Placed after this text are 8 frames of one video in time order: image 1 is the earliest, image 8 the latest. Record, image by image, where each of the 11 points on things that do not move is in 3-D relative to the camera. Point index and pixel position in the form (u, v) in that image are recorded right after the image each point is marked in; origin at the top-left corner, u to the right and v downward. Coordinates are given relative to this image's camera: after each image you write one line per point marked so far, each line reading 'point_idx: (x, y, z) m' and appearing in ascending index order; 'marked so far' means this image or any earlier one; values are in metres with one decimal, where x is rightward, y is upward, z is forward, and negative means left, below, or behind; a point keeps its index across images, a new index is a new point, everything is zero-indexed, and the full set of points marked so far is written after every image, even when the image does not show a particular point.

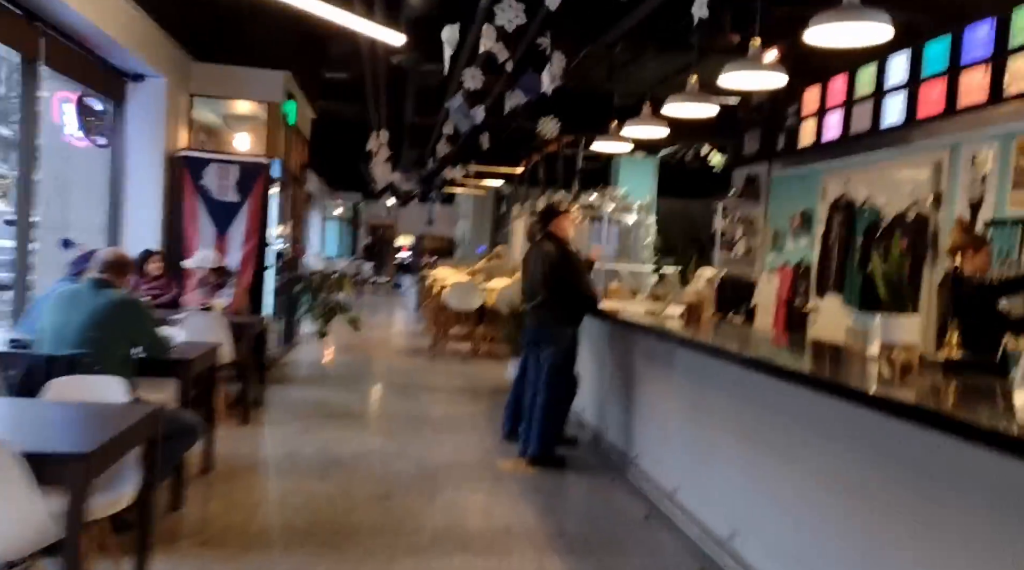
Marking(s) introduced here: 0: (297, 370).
0: (-2.0, -0.8, +9.0) m
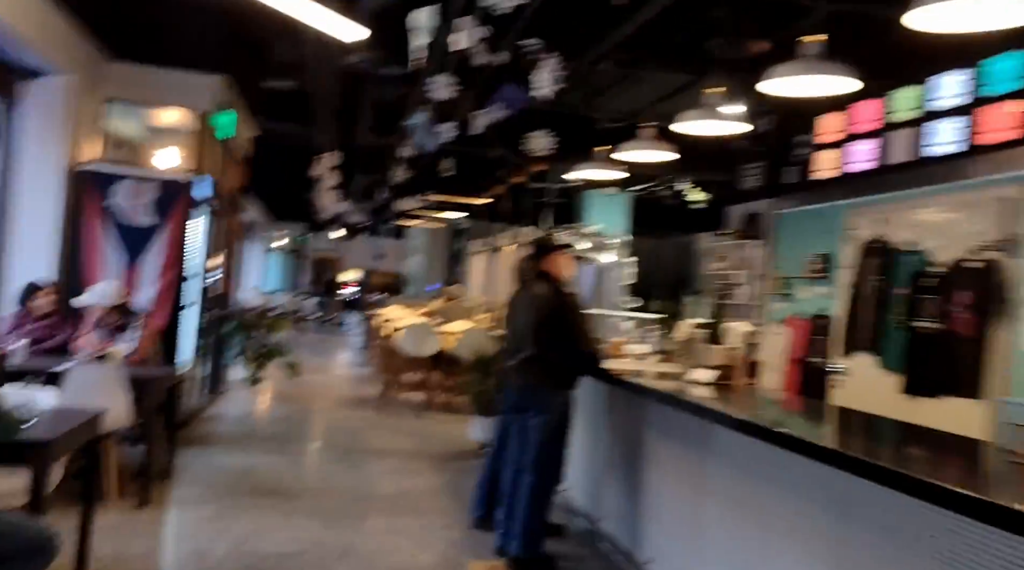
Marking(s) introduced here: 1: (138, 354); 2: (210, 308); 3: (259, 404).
0: (-2.3, -1.1, +7.7) m
1: (-2.2, -0.4, +5.8) m
2: (-2.6, -0.2, +8.5) m
3: (-2.5, -1.1, +9.4) m
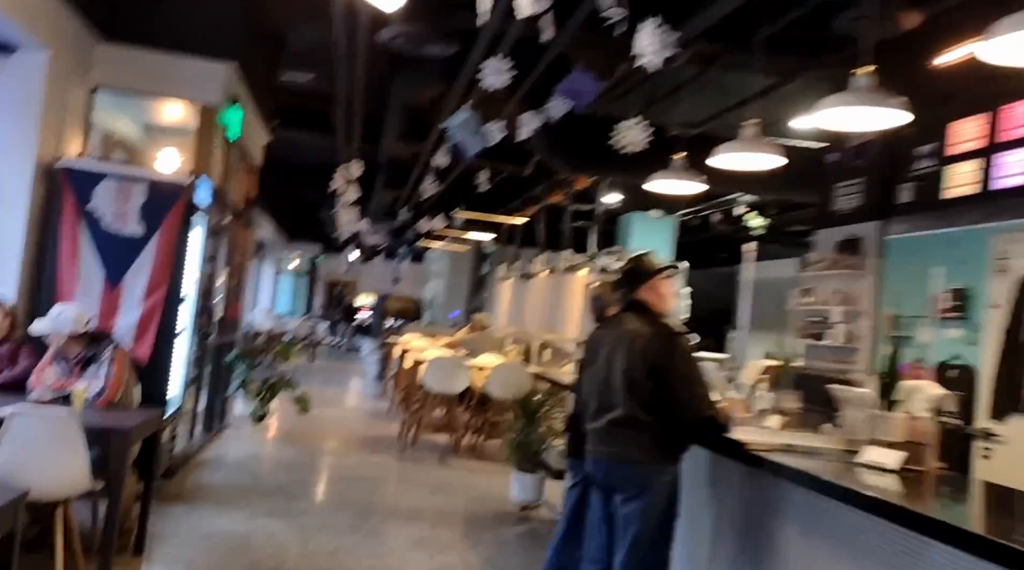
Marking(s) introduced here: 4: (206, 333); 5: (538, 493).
0: (-2.0, -1.3, +6.6) m
1: (-1.9, -0.5, +4.6) m
2: (-2.3, -0.4, +7.4) m
3: (-2.1, -1.3, +8.3) m
4: (-2.2, -0.3, +7.1) m
5: (+0.2, -1.3, +6.3) m
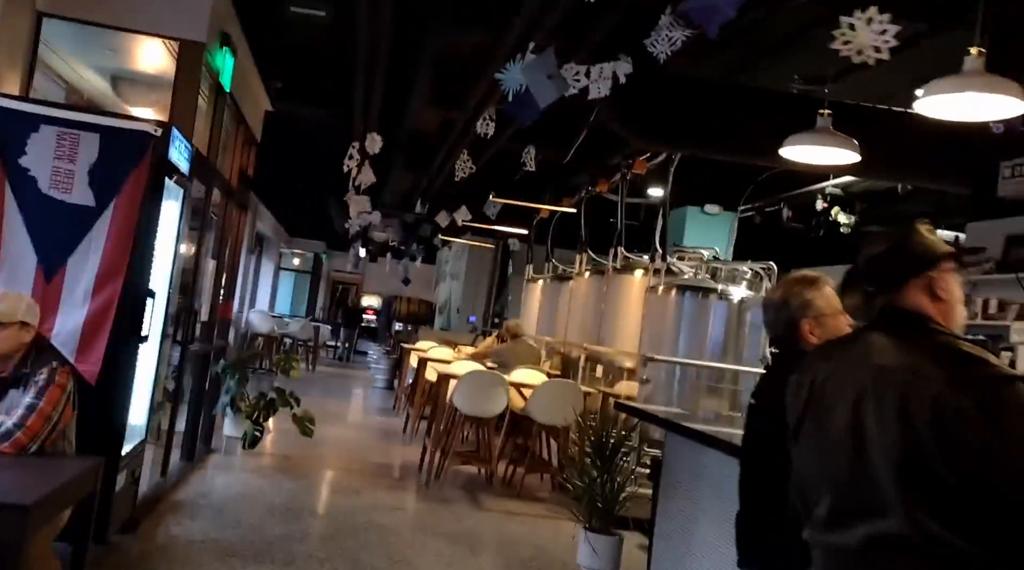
0: (-1.6, -1.2, +5.1) m
1: (-1.6, -0.5, +3.2) m
2: (-1.9, -0.3, +5.9) m
3: (-1.8, -1.3, +6.8) m
4: (-1.9, -0.3, +5.6) m
5: (+0.5, -1.3, +4.8) m
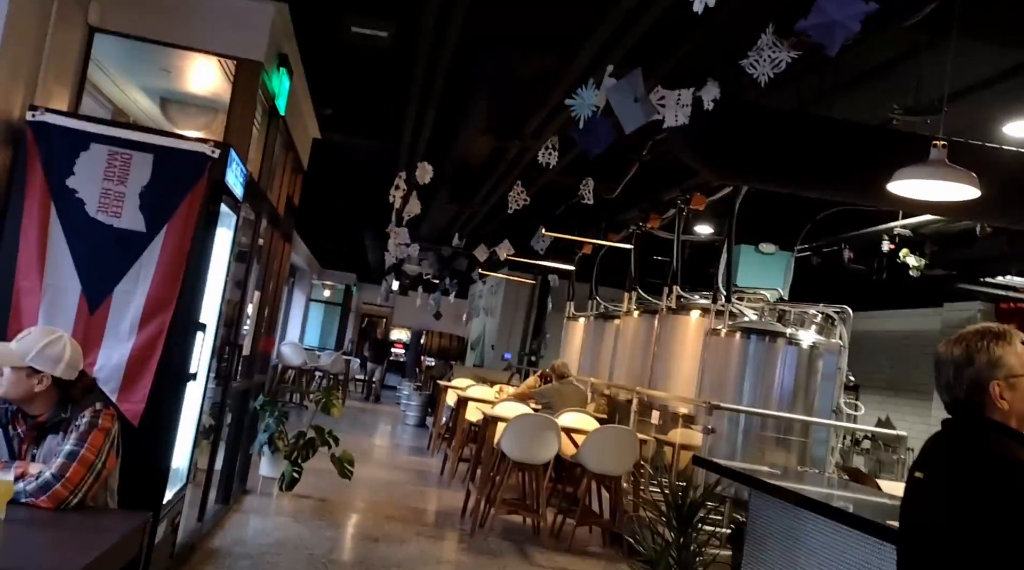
0: (-1.3, -1.4, +4.7) m
1: (-1.3, -0.6, +2.8) m
2: (-1.6, -0.5, +5.6) m
3: (-1.5, -1.5, +6.4) m
4: (-1.5, -0.5, +5.3) m
5: (+0.8, -1.5, +4.4) m
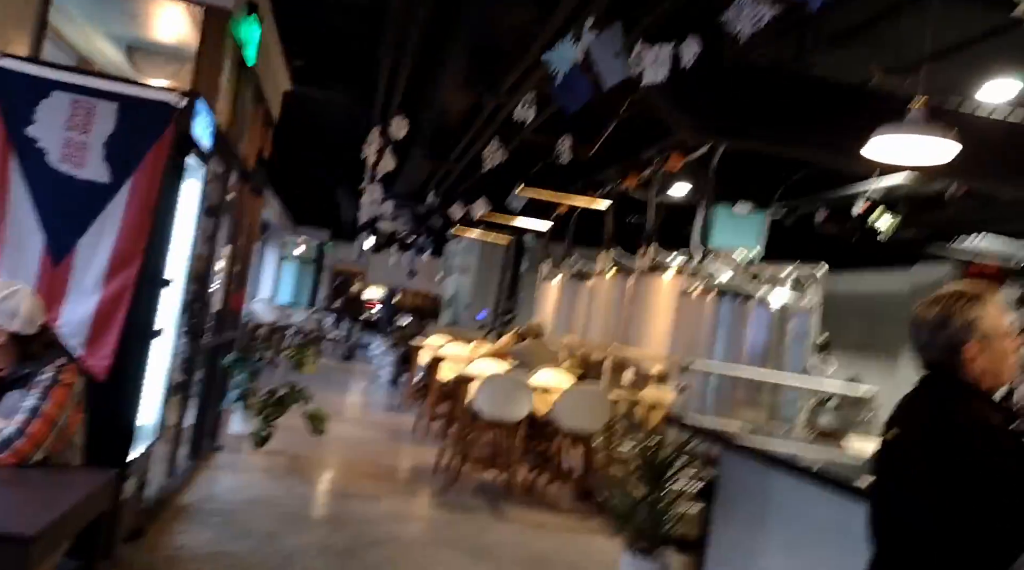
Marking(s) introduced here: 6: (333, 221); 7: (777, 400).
0: (-1.5, -1.2, +4.7) m
1: (-1.4, -0.4, +2.8) m
2: (-1.7, -0.3, +5.5) m
3: (-1.6, -1.2, +6.4) m
4: (-1.7, -0.2, +5.2) m
5: (+0.7, -1.3, +4.4) m
6: (-3.4, +1.2, +18.8) m
7: (+1.7, -0.7, +6.3) m
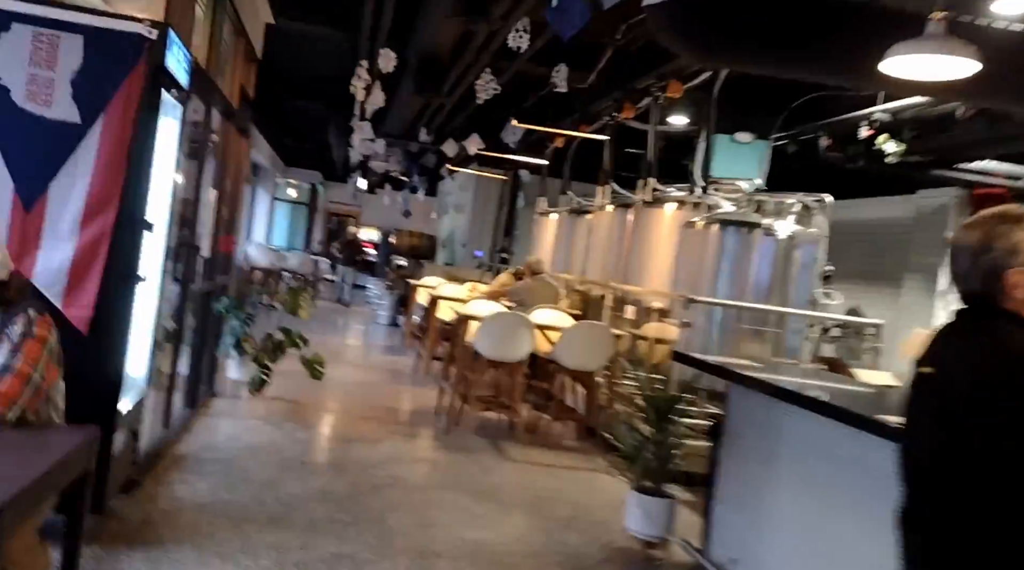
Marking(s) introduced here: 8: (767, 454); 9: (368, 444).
0: (-1.5, -0.9, +4.6) m
1: (-1.4, -0.3, +2.6) m
2: (-1.7, 0.0, +5.4) m
3: (-1.6, -0.9, +6.3) m
4: (-1.7, 0.0, +5.0) m
5: (+0.7, -1.0, +4.3) m
6: (-3.5, +2.3, +18.5) m
7: (+1.7, -0.3, +6.2) m
8: (+1.0, -0.6, +3.6) m
9: (-0.9, -1.0, +6.1) m
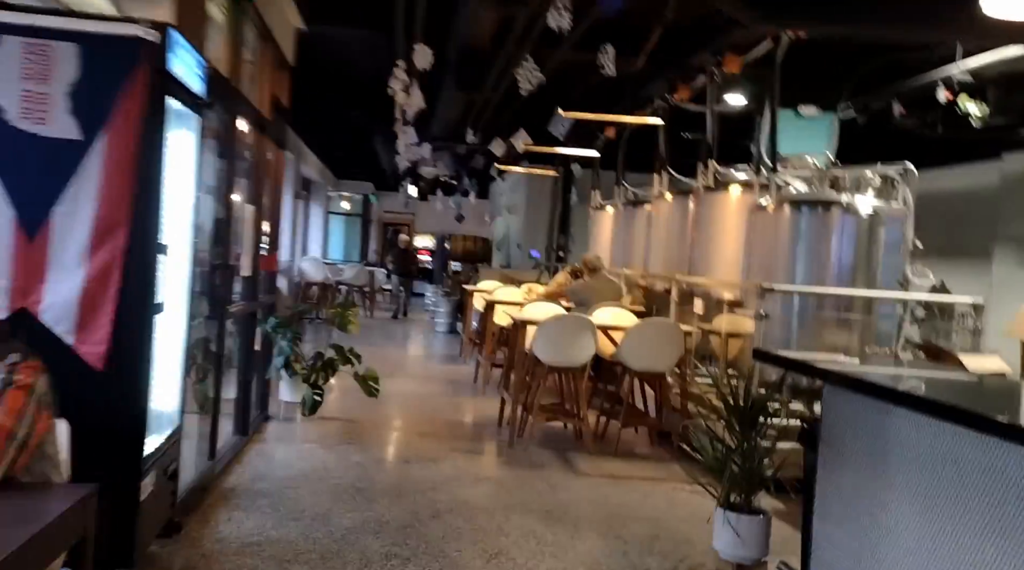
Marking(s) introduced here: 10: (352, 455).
0: (-1.1, -1.0, +4.3) m
1: (-1.2, -0.4, +2.3) m
2: (-1.4, -0.1, +5.1) m
3: (-1.2, -1.0, +6.0) m
4: (-1.4, -0.1, +4.7) m
5: (+1.0, -1.0, +3.9) m
6: (-2.6, +2.1, +18.3) m
7: (+2.1, -0.2, +5.7) m
8: (+1.2, -0.6, +3.2) m
9: (-0.5, -1.0, +5.7) m
10: (-1.0, -1.0, +5.8) m
